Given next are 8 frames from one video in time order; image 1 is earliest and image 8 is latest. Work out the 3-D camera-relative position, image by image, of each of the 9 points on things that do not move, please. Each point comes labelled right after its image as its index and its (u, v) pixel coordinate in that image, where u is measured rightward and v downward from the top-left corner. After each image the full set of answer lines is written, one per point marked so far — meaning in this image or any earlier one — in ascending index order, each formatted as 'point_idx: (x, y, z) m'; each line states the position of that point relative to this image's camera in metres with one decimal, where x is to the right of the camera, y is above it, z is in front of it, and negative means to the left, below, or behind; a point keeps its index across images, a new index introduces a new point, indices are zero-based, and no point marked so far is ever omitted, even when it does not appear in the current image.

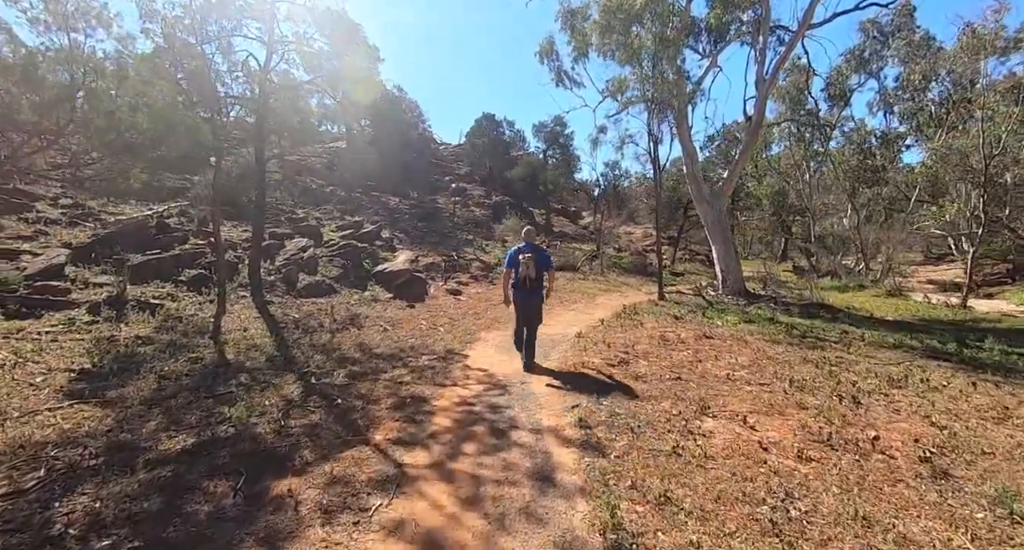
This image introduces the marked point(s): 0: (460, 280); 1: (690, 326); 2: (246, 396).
0: (-1.8, -0.2, +15.2) m
1: (+3.8, -1.1, +9.3) m
2: (-3.0, -1.4, +4.8) m
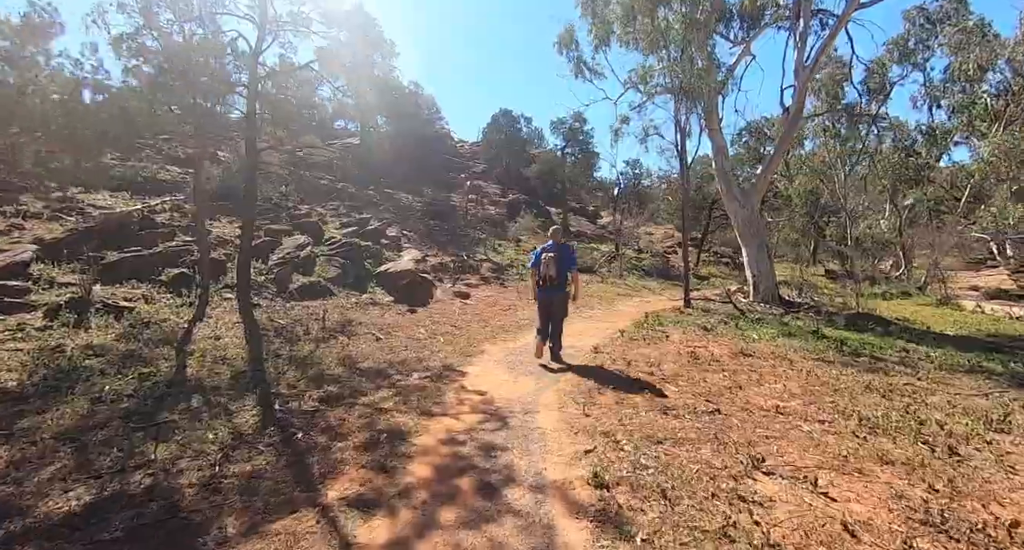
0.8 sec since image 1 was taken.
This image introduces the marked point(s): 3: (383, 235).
0: (-1.4, -0.2, +14.3) m
1: (+4.0, -1.2, +8.2) m
2: (-3.0, -1.4, +4.0) m
3: (-4.5, +1.4, +15.1) m
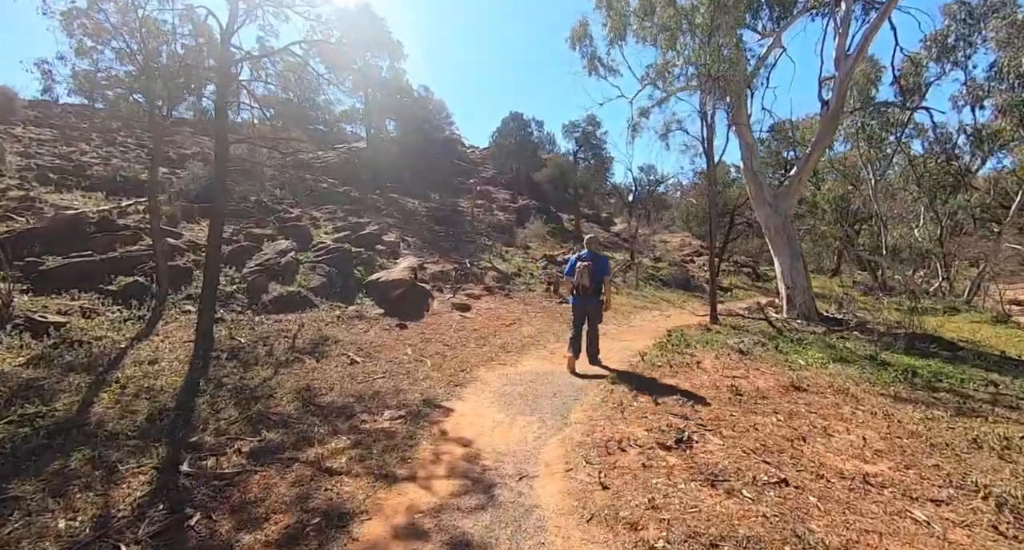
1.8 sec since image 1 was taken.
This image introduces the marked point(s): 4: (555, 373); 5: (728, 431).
0: (-1.3, -0.5, +13.1) m
1: (+4.0, -1.5, +6.8) m
2: (-3.1, -1.5, +2.8) m
3: (-4.3, +1.1, +14.0) m
4: (+0.6, -1.5, +6.6) m
5: (+2.2, -1.6, +4.4) m
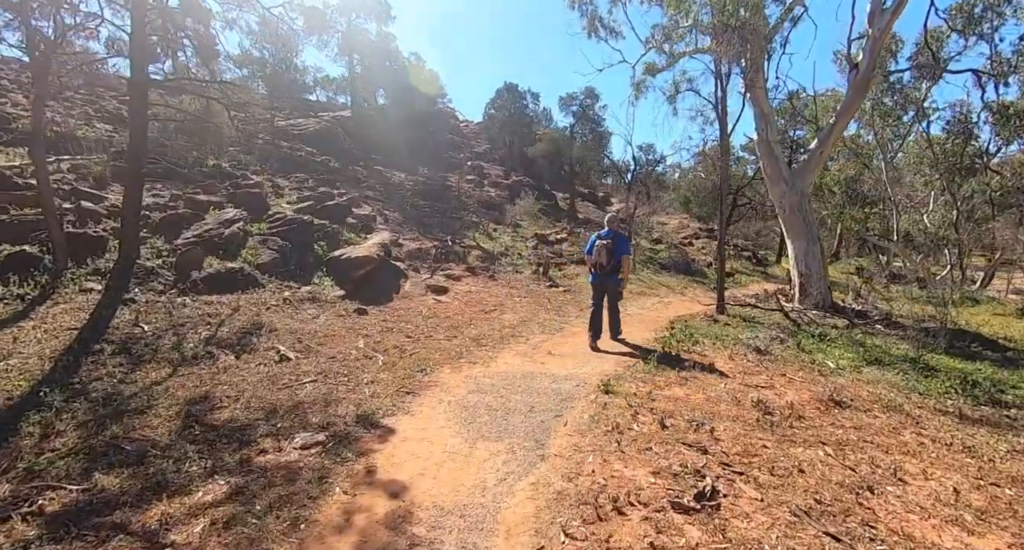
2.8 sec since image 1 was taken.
0: (-1.7, +0.1, +11.8) m
1: (+3.6, -1.3, +5.6) m
2: (-3.4, -1.4, +1.5) m
3: (-4.7, +1.8, +12.6) m
4: (+0.3, -1.2, +5.3) m
5: (+1.9, -1.5, +3.2) m
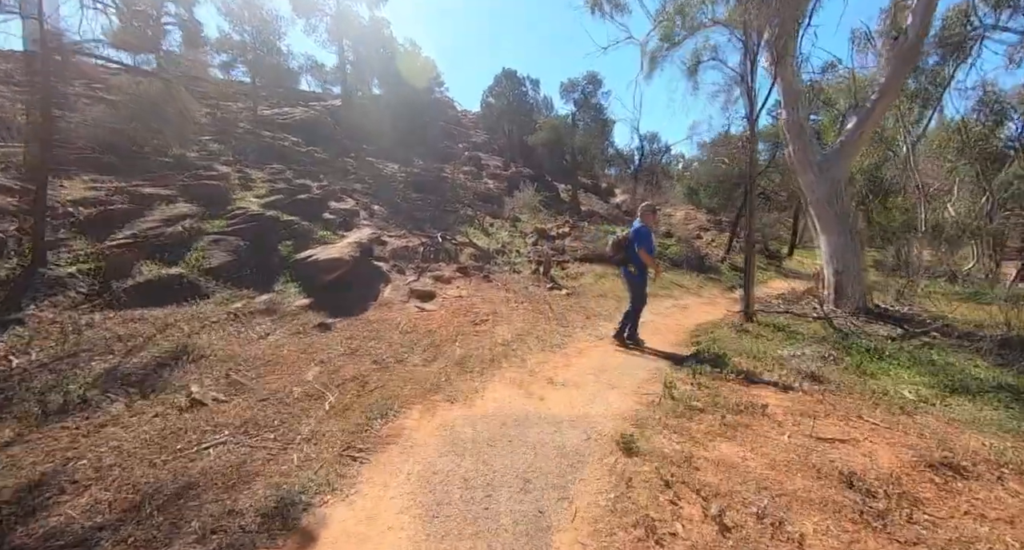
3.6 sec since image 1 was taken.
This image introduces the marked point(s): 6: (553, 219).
0: (-1.8, 0.0, +10.5) m
1: (+3.5, -1.4, +4.3) m
2: (-3.5, -1.6, +0.3) m
3: (-4.8, +1.8, +11.3) m
4: (+0.2, -1.4, +4.1) m
5: (+1.8, -1.6, +1.9) m
6: (+1.9, +2.6, +19.9) m
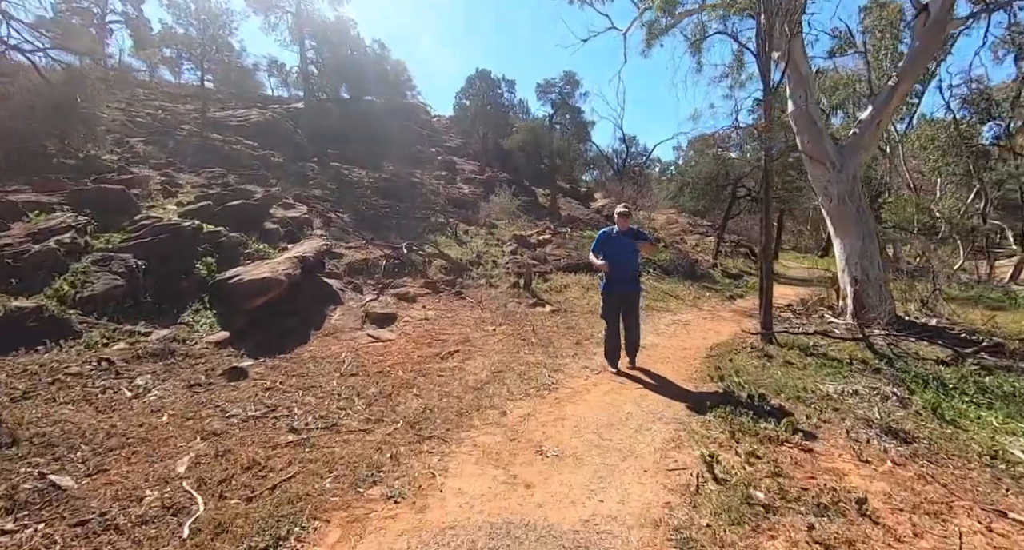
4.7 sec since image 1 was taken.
0: (-2.3, -0.3, +9.0) m
1: (+3.3, -1.5, +3.1) m
2: (-3.5, -1.8, -1.3) m
3: (-5.4, +1.3, +9.7) m
4: (0.0, -1.6, +2.6) m
5: (+1.7, -1.8, +0.5) m
6: (+0.9, +2.2, +18.6) m
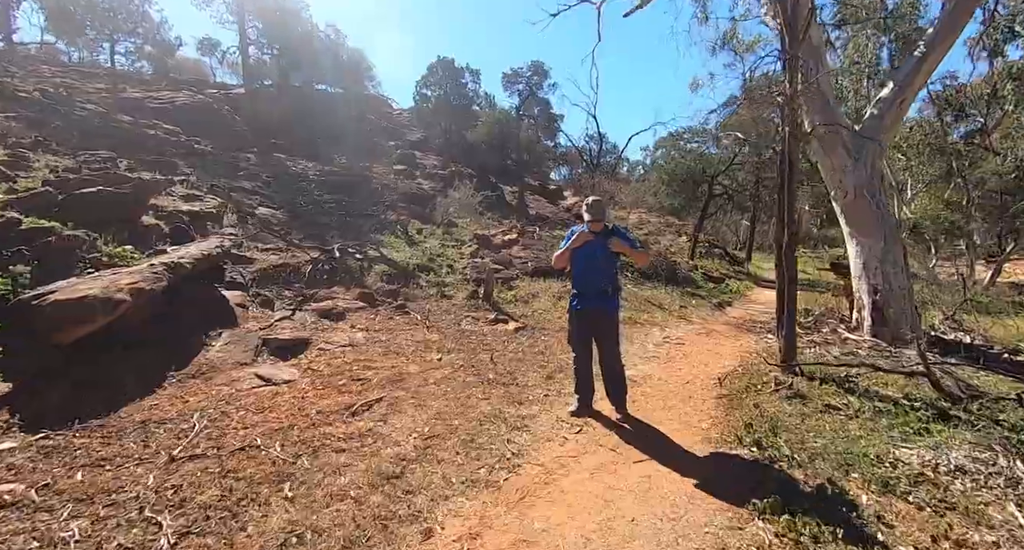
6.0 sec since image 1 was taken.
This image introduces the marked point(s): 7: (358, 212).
0: (-3.0, -0.5, +7.0) m
1: (+3.0, -1.7, +1.5) m
2: (-3.5, -2.0, -3.4) m
3: (-6.2, +1.2, +7.5) m
4: (-0.3, -1.8, +0.8) m
5: (+1.5, -1.9, -1.1) m
6: (-0.6, +2.0, +16.8) m
7: (-5.0, +2.1, +14.1) m
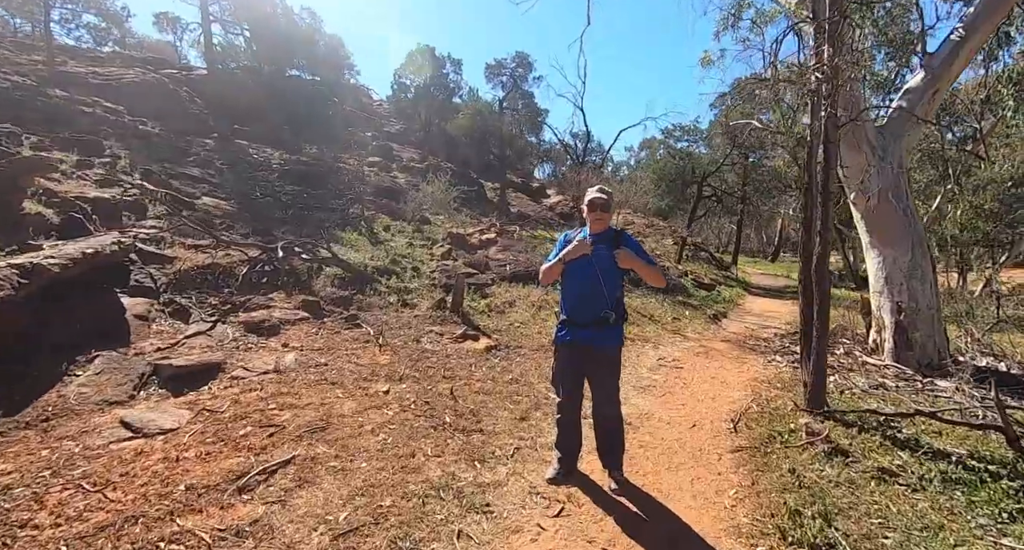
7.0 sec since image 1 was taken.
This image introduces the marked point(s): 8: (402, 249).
0: (-3.4, -0.6, +5.8) m
1: (+2.8, -1.9, +0.5) m
2: (-3.5, -2.1, -4.6) m
3: (-6.6, +1.2, +6.1) m
4: (-0.5, -1.9, -0.3) m
5: (+1.4, -2.1, -2.2) m
6: (-1.3, +1.9, +15.6) m
7: (-5.7, +2.1, +12.8) m
8: (-2.4, +0.6, +10.0) m
